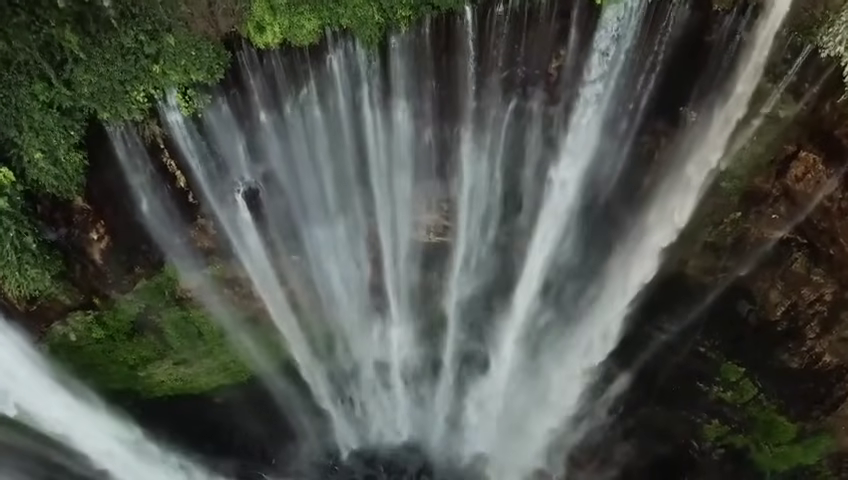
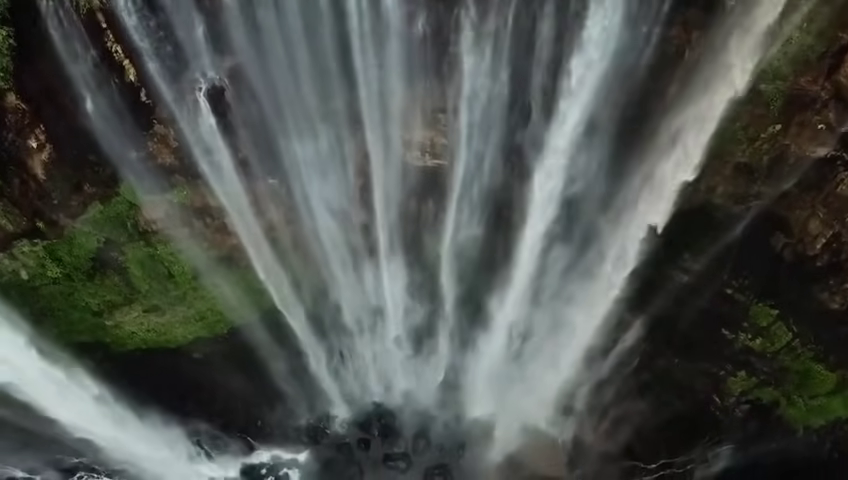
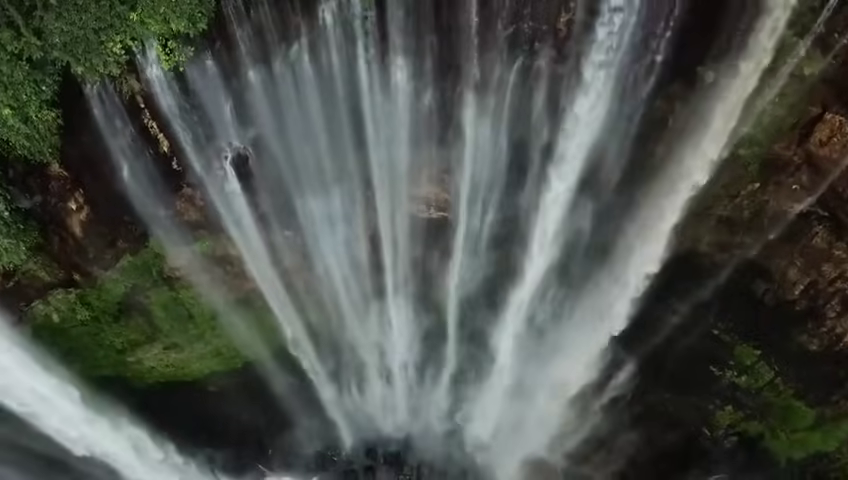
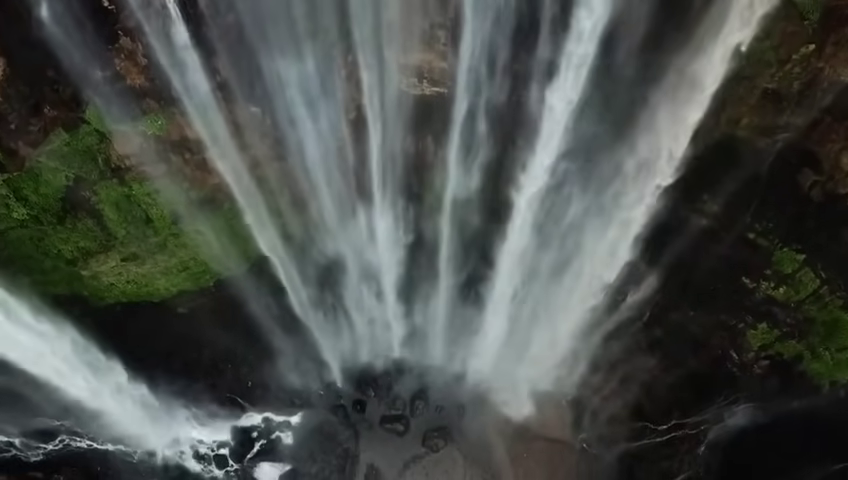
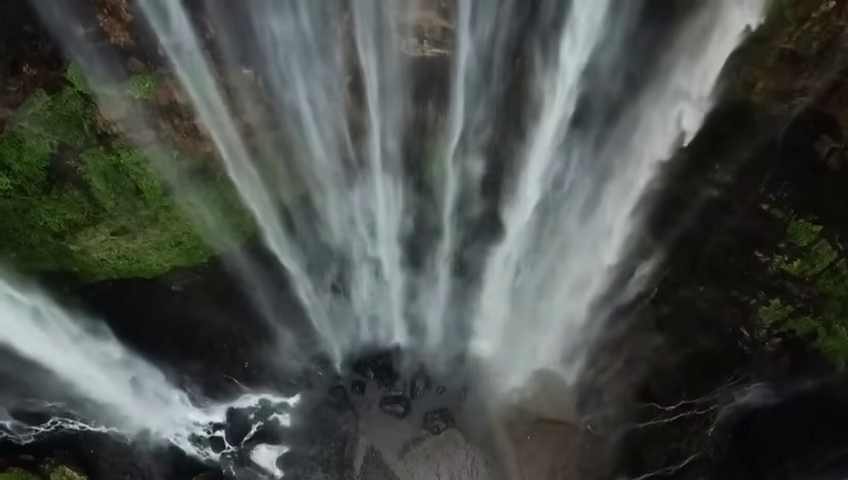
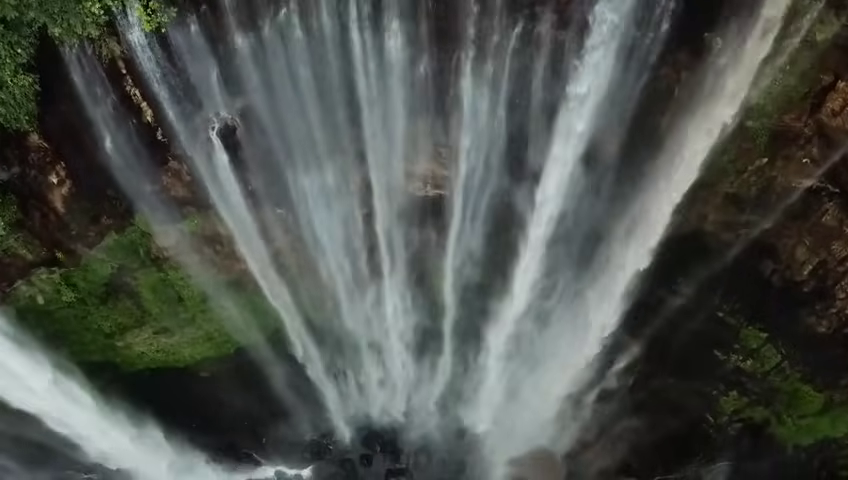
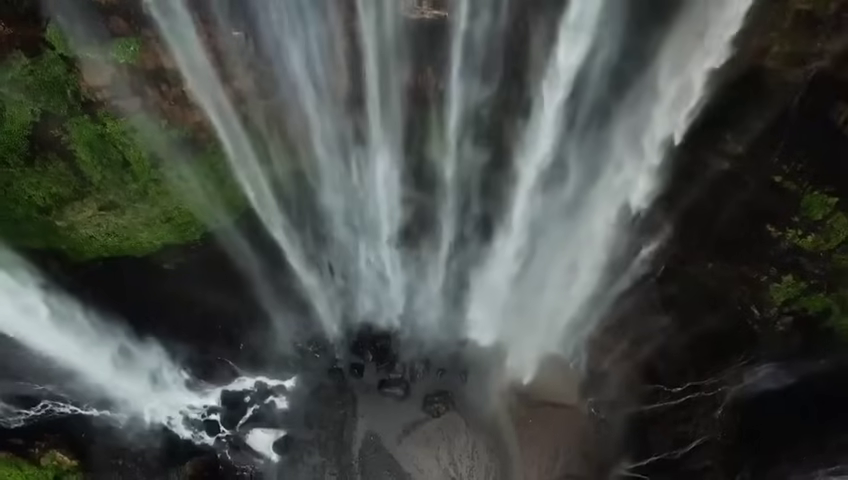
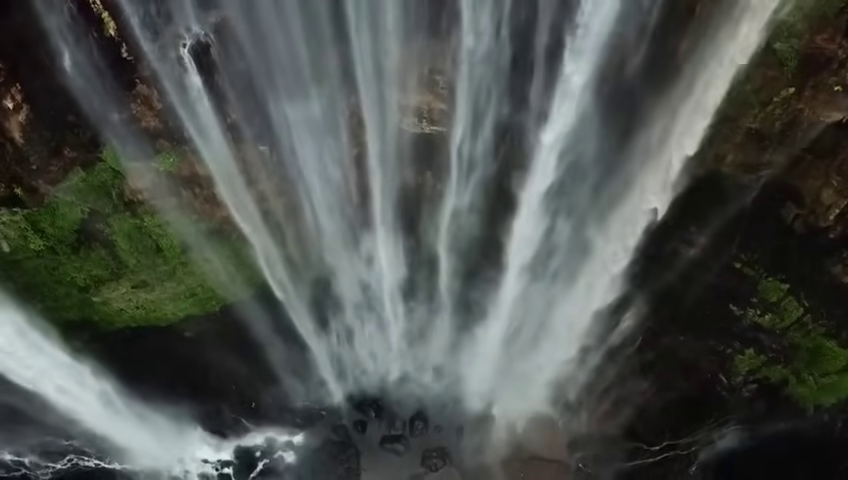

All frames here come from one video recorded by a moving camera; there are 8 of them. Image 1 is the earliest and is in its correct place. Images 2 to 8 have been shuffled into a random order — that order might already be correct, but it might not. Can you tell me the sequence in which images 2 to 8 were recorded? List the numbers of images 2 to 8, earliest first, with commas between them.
3, 6, 2, 8, 4, 5, 7
